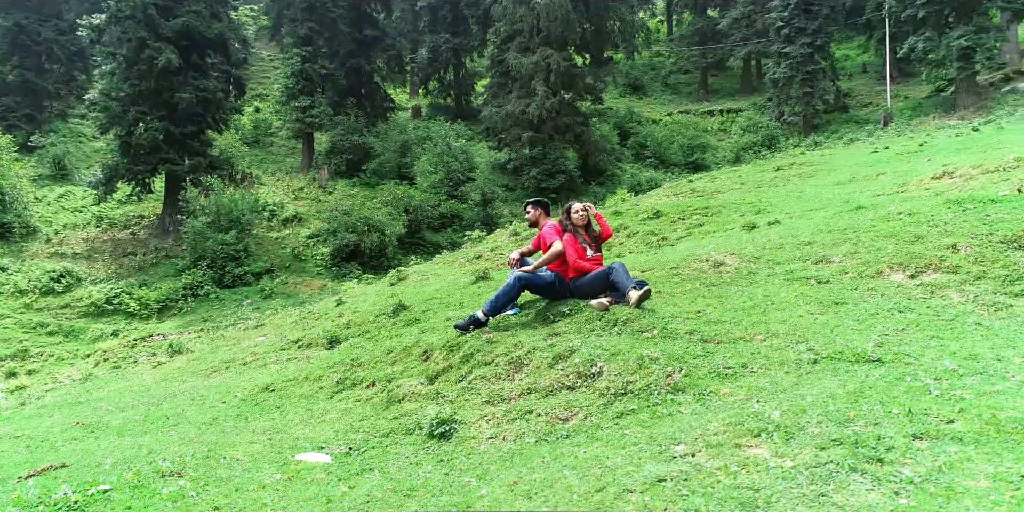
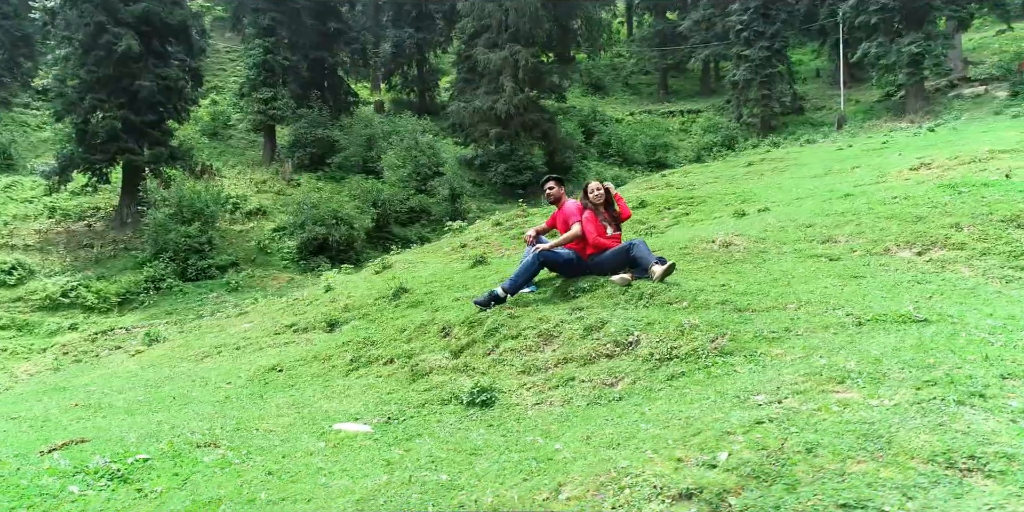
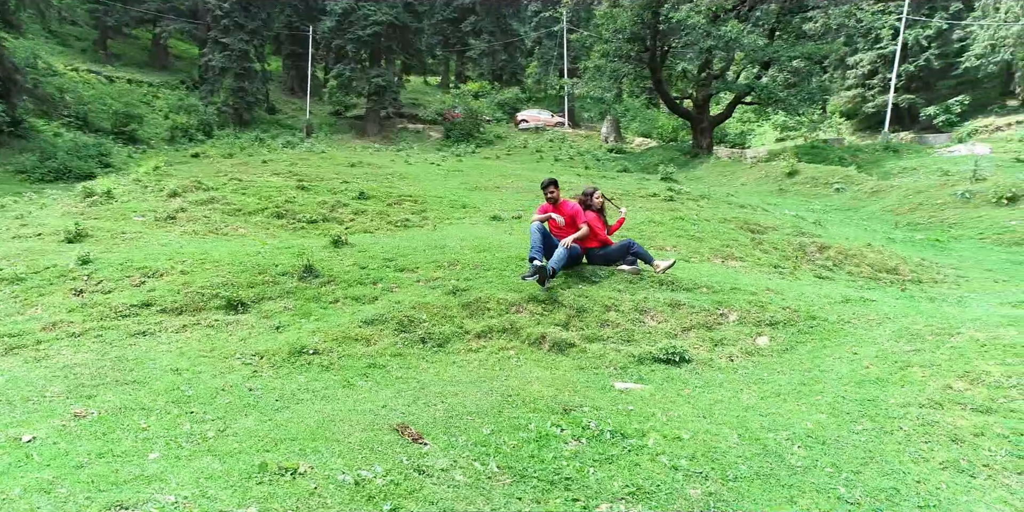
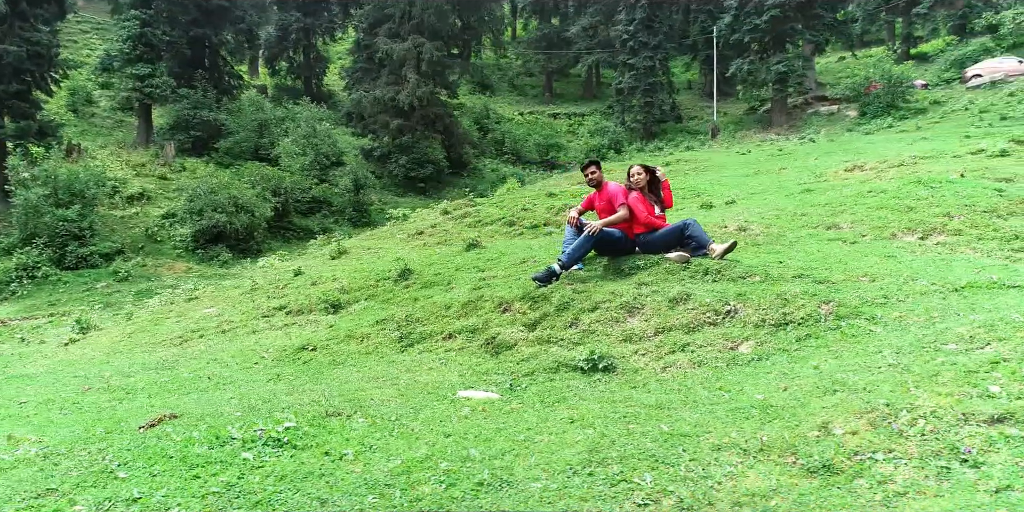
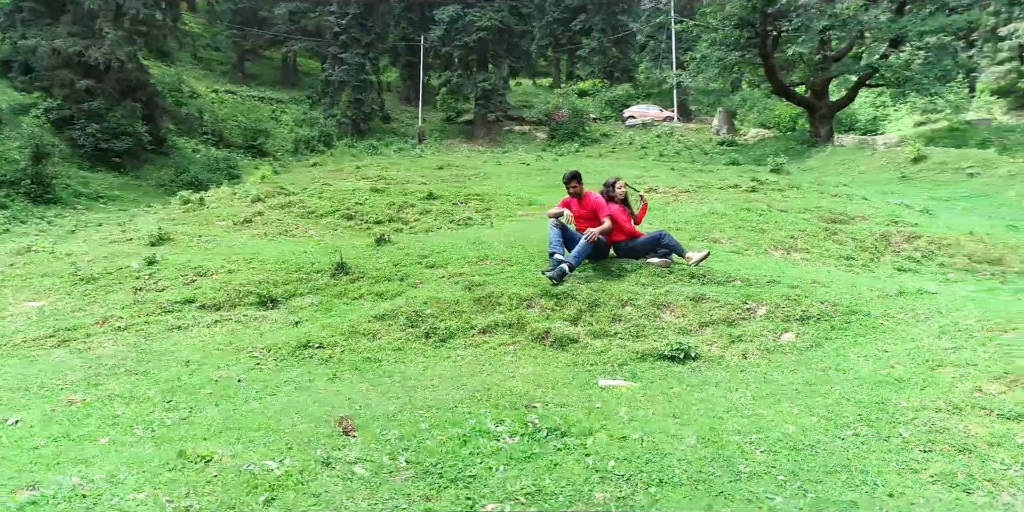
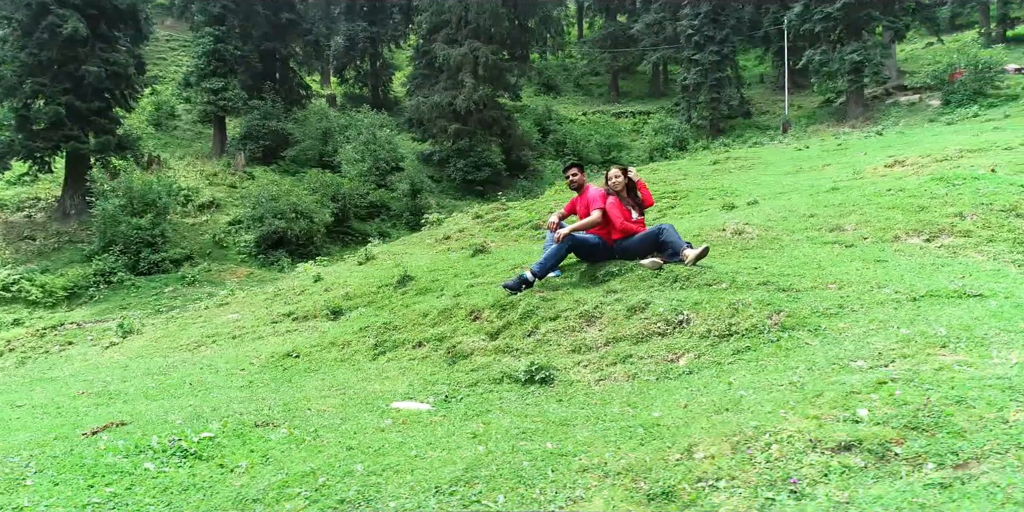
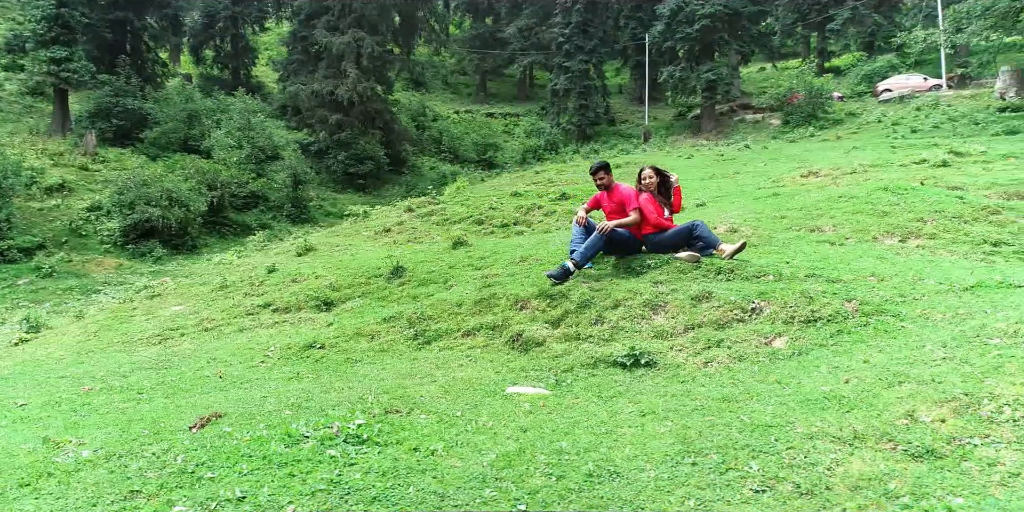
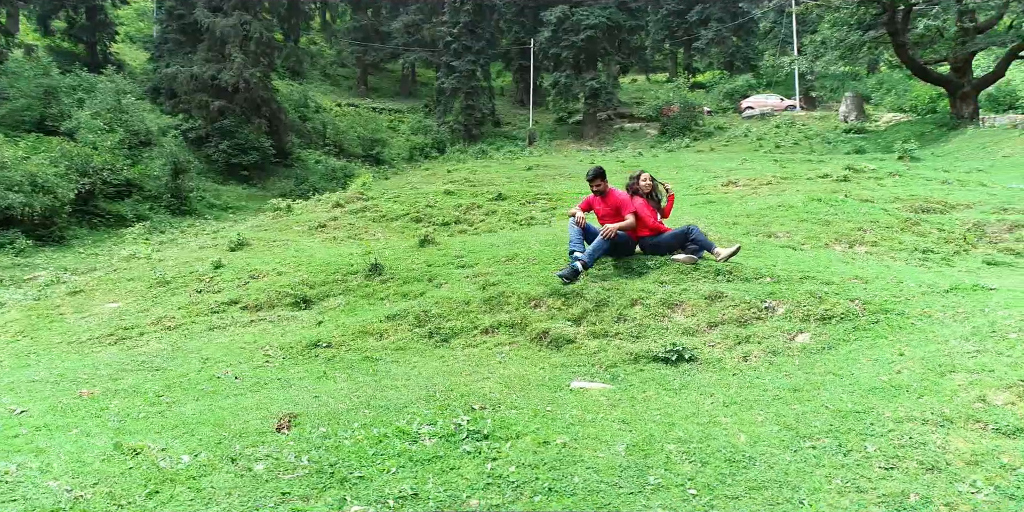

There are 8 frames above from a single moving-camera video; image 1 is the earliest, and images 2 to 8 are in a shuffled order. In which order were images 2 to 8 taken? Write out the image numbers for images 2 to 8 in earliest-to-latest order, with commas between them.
2, 6, 4, 7, 8, 5, 3
